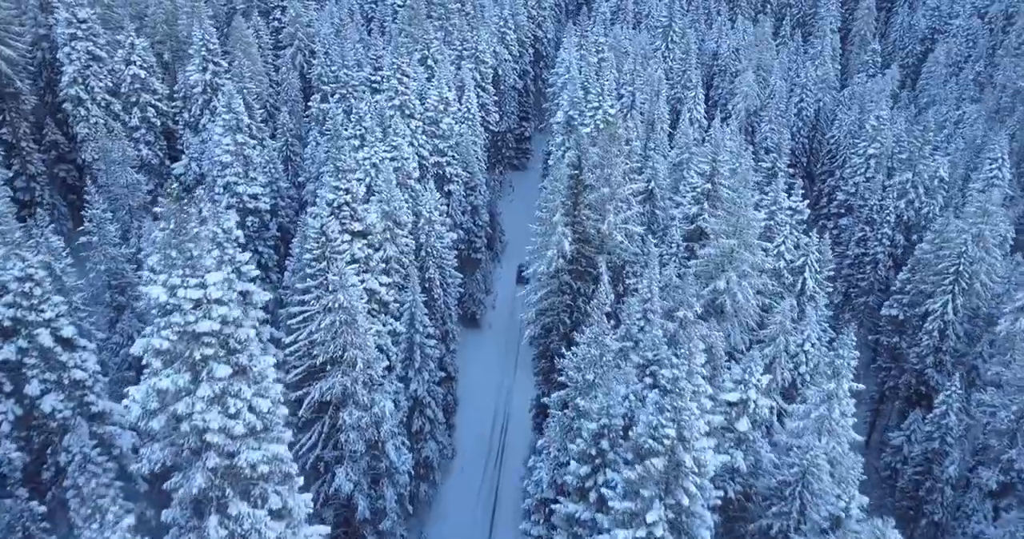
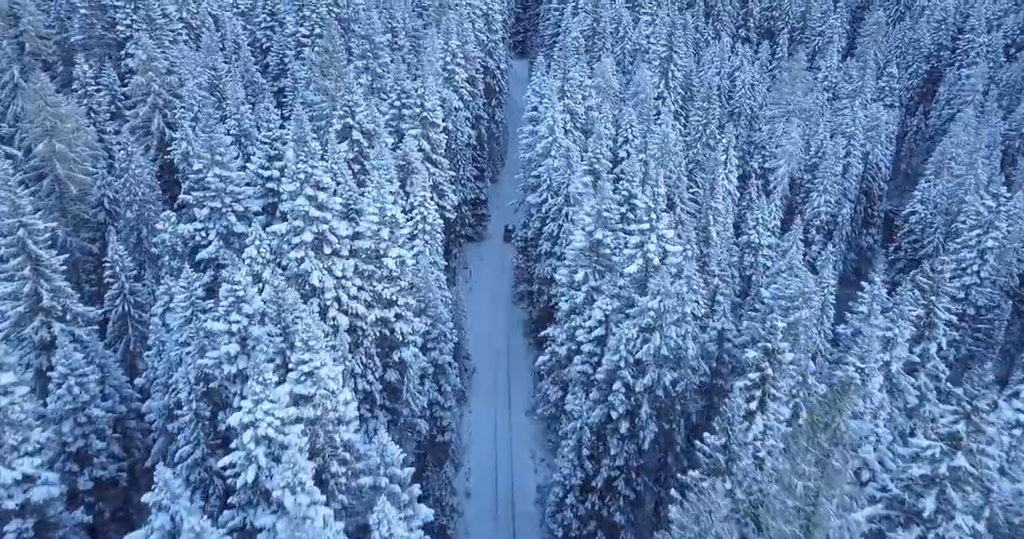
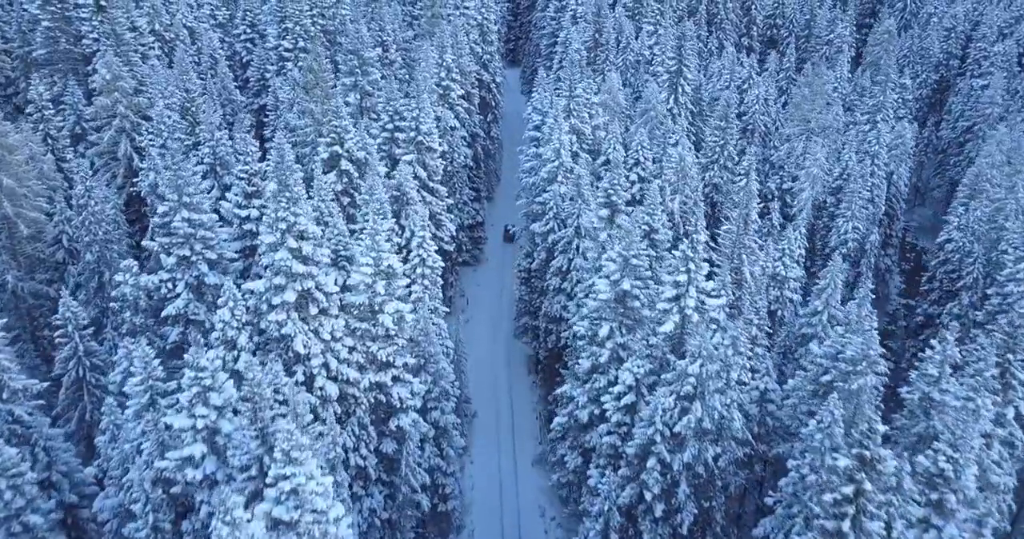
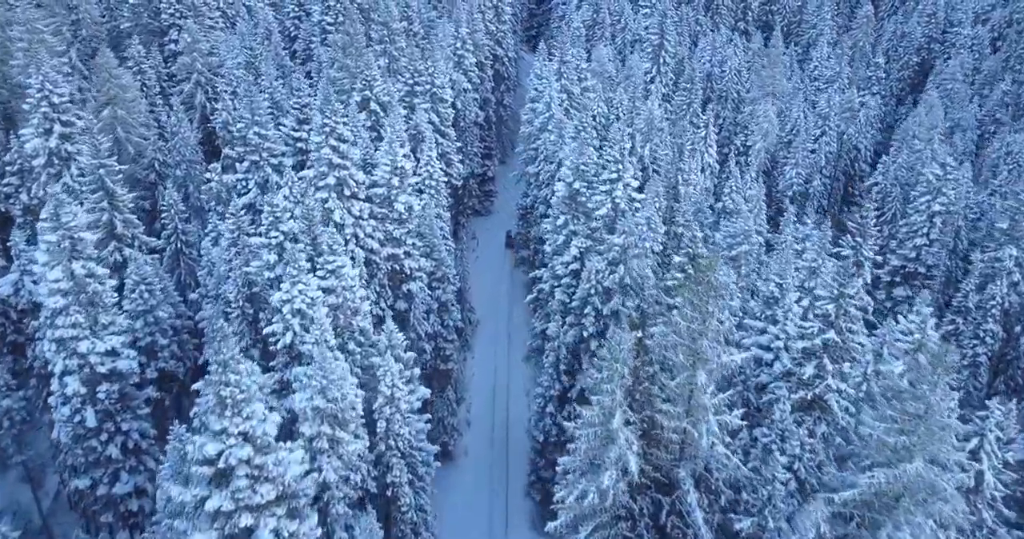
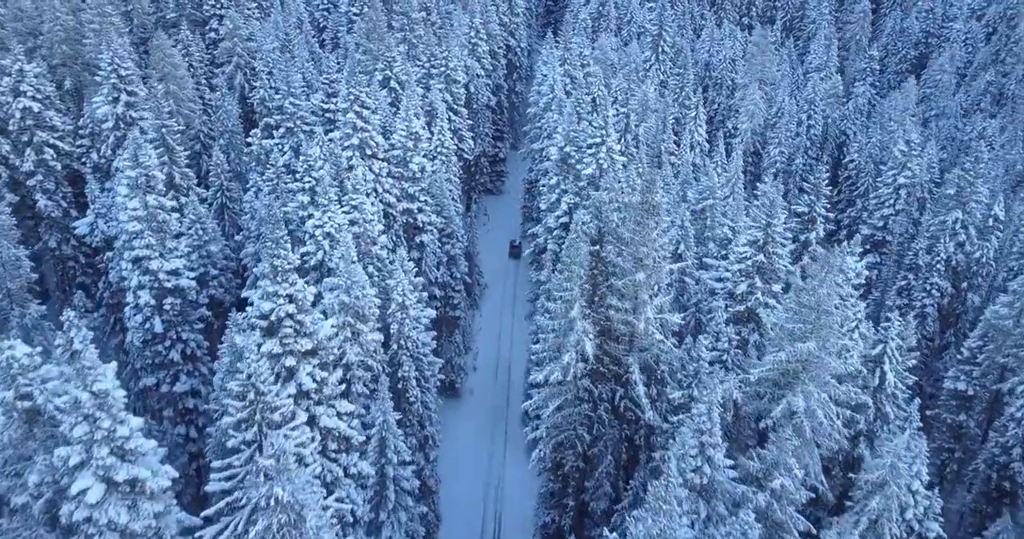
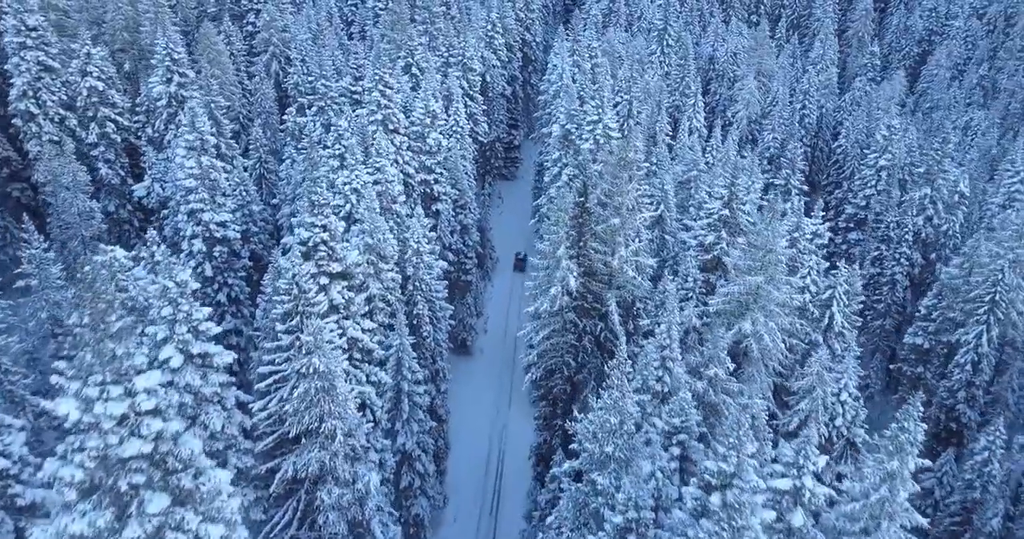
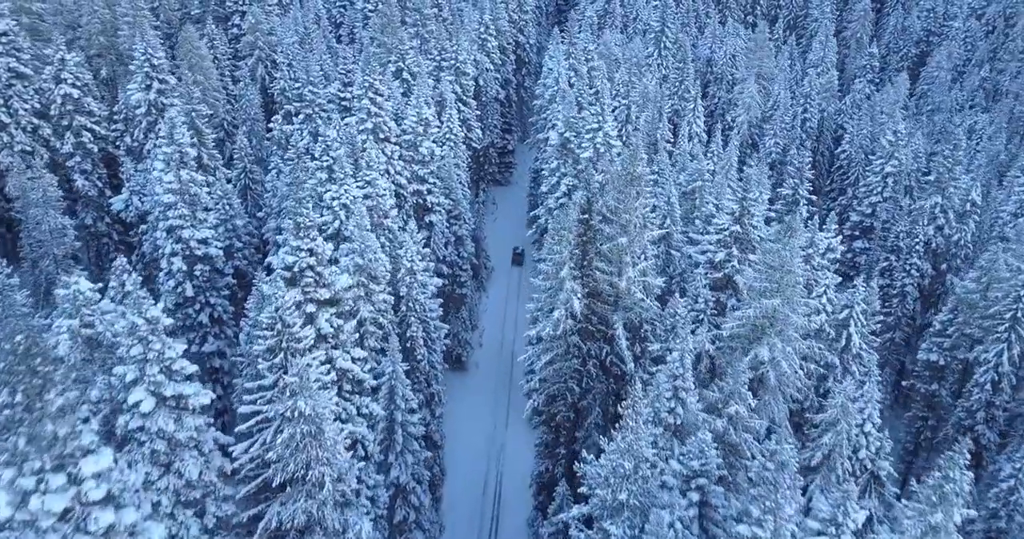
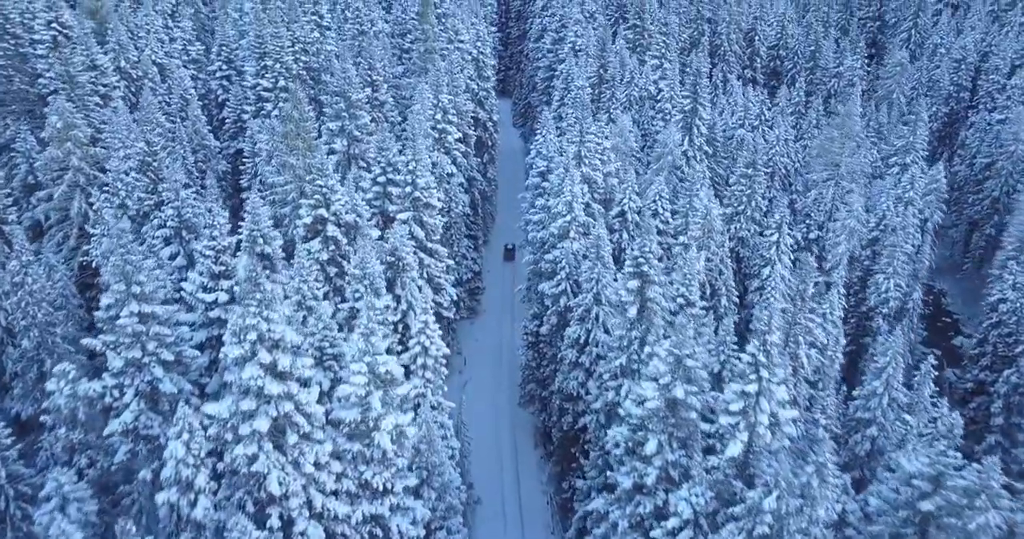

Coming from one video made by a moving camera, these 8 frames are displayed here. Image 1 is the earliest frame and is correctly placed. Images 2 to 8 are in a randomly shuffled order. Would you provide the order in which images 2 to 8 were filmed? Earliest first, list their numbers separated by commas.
6, 7, 5, 4, 2, 3, 8
